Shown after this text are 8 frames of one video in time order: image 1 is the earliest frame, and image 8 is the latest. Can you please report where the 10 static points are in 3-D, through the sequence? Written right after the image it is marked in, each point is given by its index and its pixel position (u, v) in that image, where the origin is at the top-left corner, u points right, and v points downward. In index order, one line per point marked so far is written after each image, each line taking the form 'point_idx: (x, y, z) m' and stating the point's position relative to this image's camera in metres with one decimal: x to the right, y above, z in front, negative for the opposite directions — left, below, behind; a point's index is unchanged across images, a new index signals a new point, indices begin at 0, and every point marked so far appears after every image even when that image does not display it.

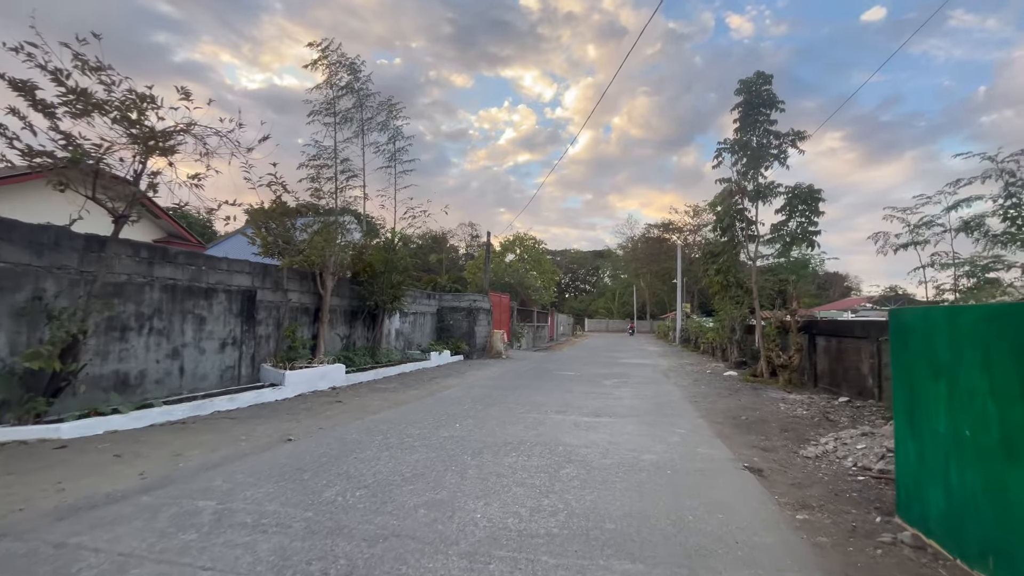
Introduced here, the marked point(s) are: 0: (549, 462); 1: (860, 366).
0: (+0.5, -2.4, +6.5) m
1: (+9.1, -2.0, +12.1) m
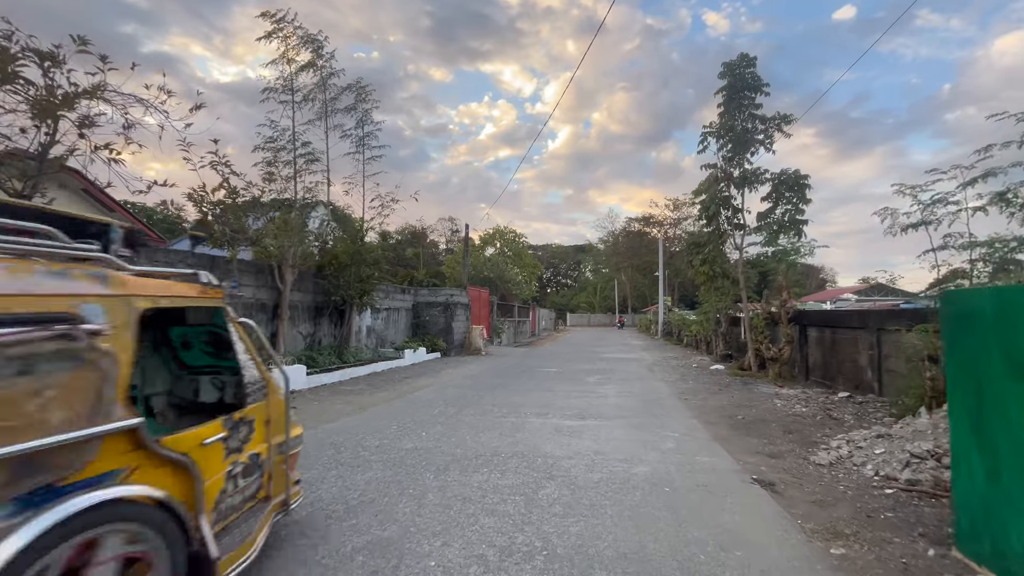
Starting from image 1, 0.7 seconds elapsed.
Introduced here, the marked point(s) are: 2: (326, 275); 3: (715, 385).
0: (+0.2, -2.3, +5.4) m
1: (+8.5, -1.7, +11.5) m
2: (-6.4, +0.4, +15.9) m
3: (+6.0, -2.9, +13.7) m
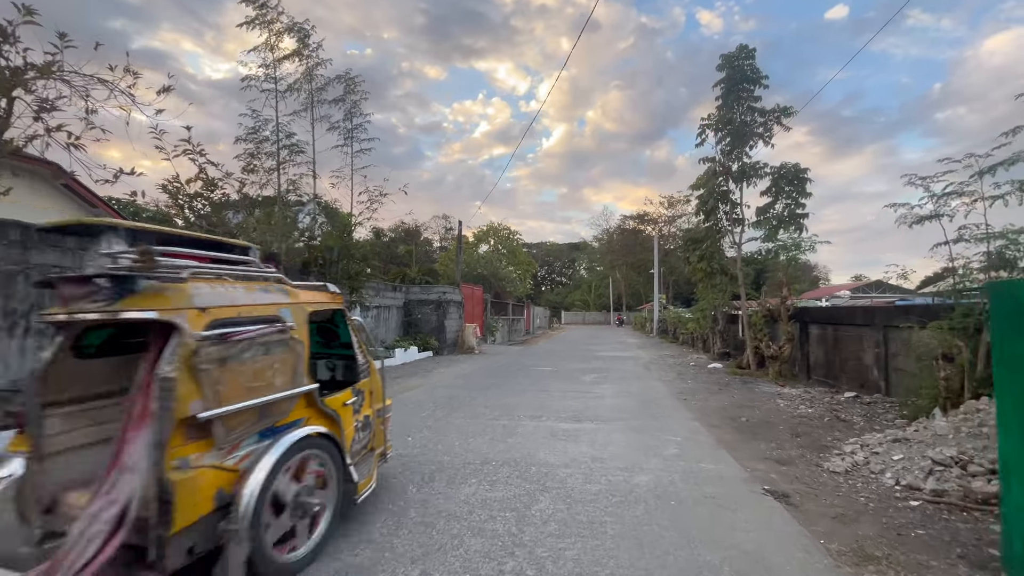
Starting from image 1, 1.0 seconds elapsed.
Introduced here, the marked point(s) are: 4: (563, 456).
0: (+0.1, -2.2, +5.0) m
1: (+8.3, -1.6, +11.1) m
2: (-6.6, +0.5, +15.4) m
3: (+5.8, -2.8, +13.3) m
4: (+0.7, -2.3, +6.3) m
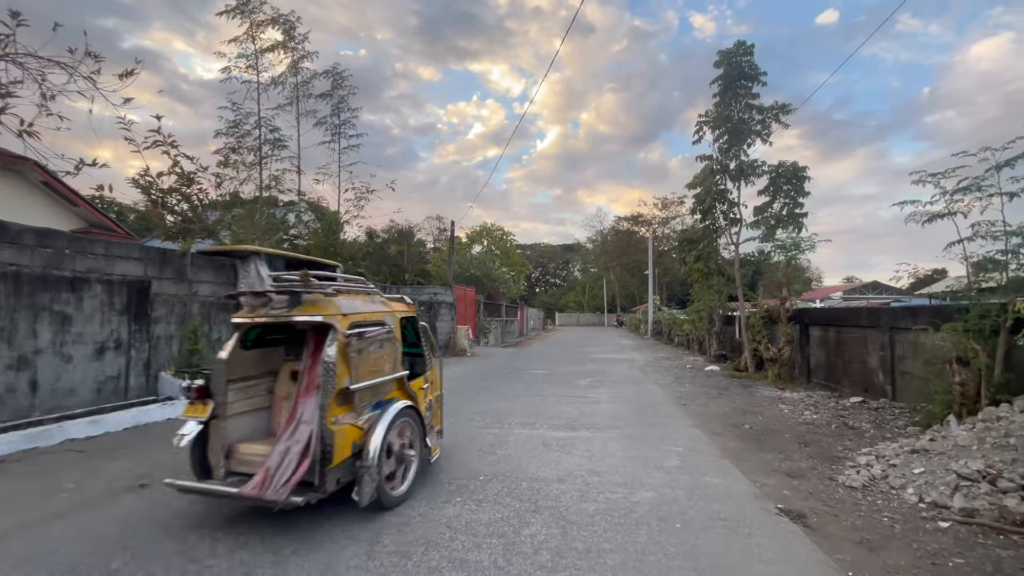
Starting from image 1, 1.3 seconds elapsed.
0: (-0.1, -2.2, +4.5) m
1: (+8.1, -1.6, +10.7) m
2: (-6.8, +0.5, +14.8) m
3: (+5.6, -2.8, +12.9) m
4: (+0.6, -2.3, +5.8) m
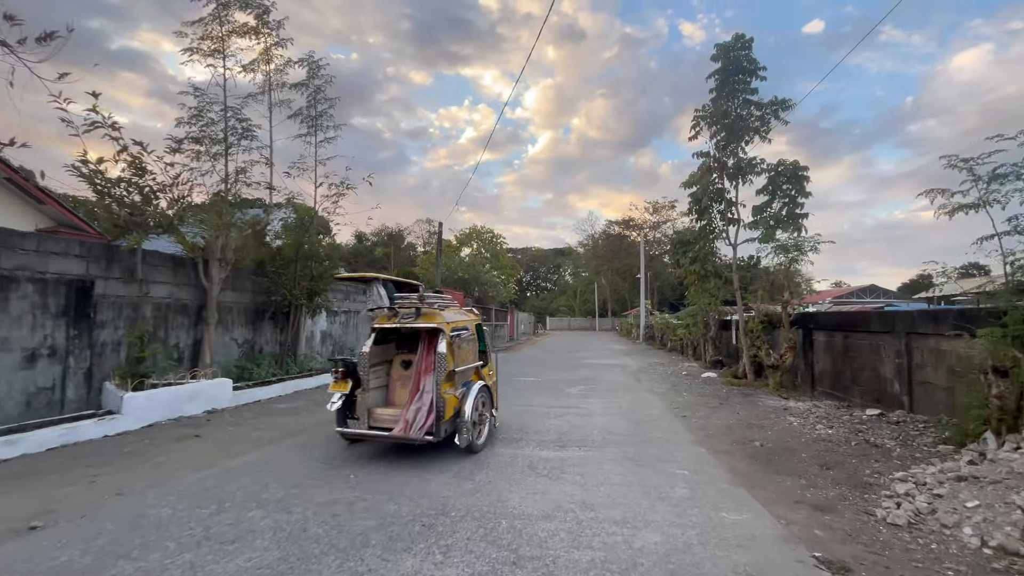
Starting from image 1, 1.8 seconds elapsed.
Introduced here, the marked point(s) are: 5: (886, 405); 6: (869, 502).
0: (-0.3, -2.1, +3.5) m
1: (+7.8, -1.7, +9.9) m
2: (-7.2, +0.5, +13.8) m
3: (+5.2, -2.8, +12.1) m
4: (+0.3, -2.3, +4.9) m
5: (+7.7, -2.4, +9.6) m
6: (+3.8, -2.3, +4.9) m
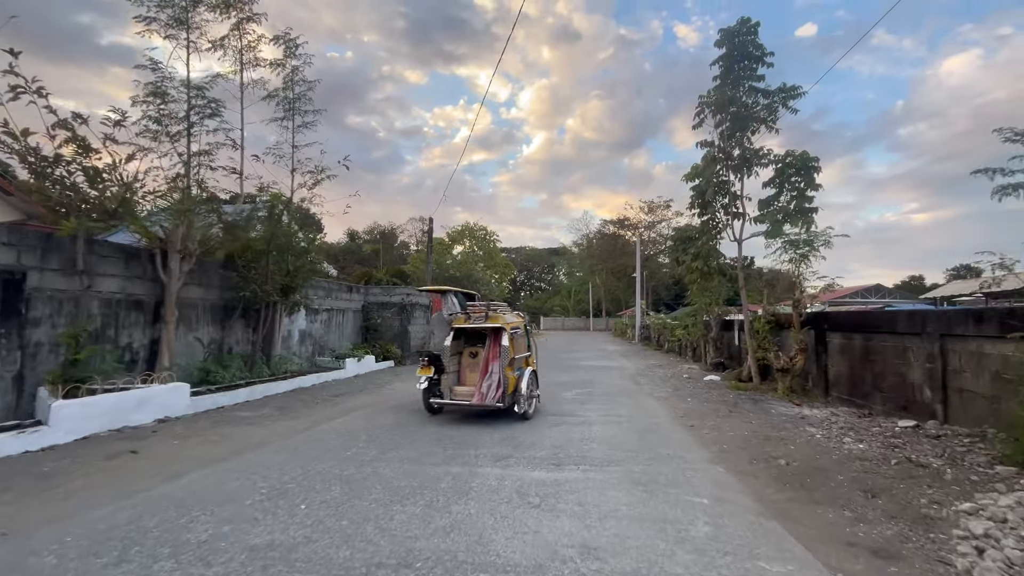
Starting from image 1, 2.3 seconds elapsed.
0: (-0.4, -2.0, +2.5) m
1: (+7.6, -1.6, +9.0) m
2: (-7.5, +0.6, +12.7) m
3: (+5.0, -2.8, +11.1) m
4: (+0.2, -2.2, +3.9) m
5: (+7.5, -2.3, +8.7) m
6: (+3.6, -2.2, +3.9) m
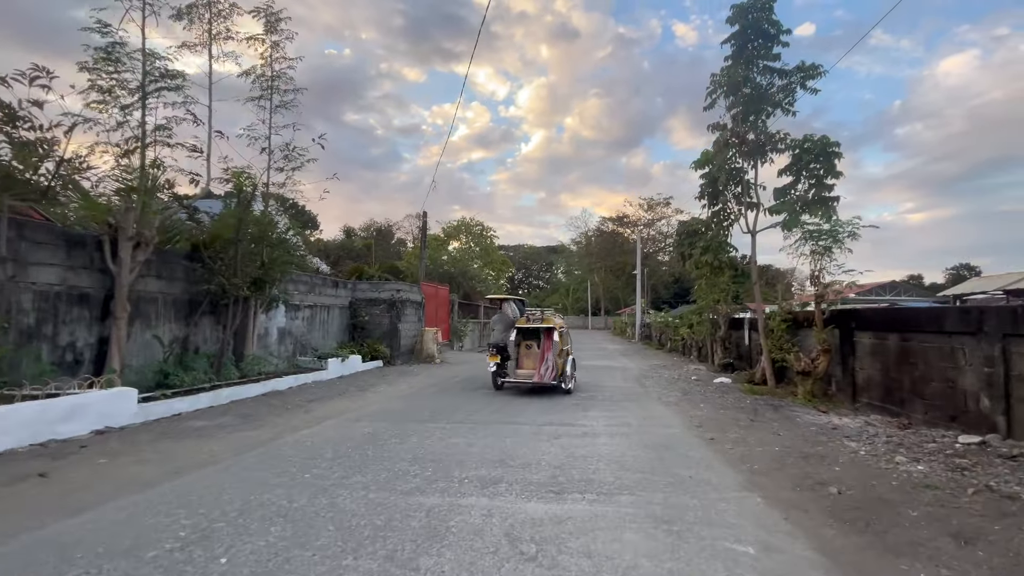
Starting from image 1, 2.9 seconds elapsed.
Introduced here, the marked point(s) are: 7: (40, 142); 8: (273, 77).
0: (-0.5, -1.9, +1.4) m
1: (+7.5, -1.5, +7.9) m
2: (-7.6, +0.8, +11.5) m
3: (+4.8, -2.6, +10.0) m
4: (+0.1, -2.1, +2.8) m
5: (+7.4, -2.2, +7.6) m
6: (+3.5, -2.1, +2.8) m
7: (-8.1, +2.5, +8.0) m
8: (-7.4, +6.6, +14.5) m
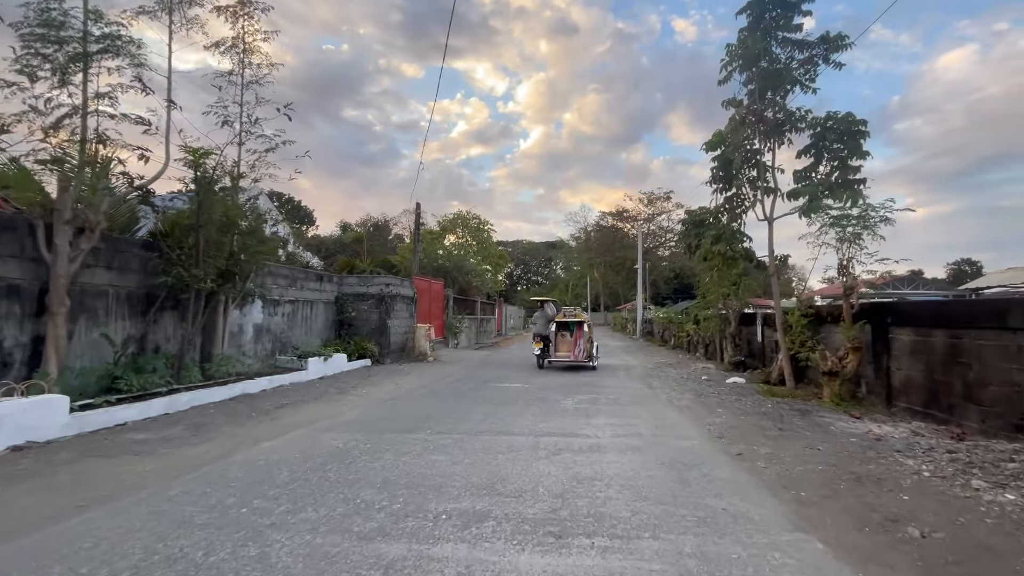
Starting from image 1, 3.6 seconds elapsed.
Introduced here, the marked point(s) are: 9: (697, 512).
0: (-0.6, -1.8, +0.2) m
1: (+7.4, -1.3, +6.7) m
2: (-7.7, +0.9, +10.3) m
3: (+4.7, -2.4, +8.8) m
4: (0.0, -1.9, +1.6) m
5: (+7.3, -2.1, +6.4) m
6: (+3.4, -1.9, +1.6) m
7: (-8.2, +2.6, +6.8) m
8: (-7.6, +6.8, +13.3) m
9: (+1.8, -2.2, +4.5) m
